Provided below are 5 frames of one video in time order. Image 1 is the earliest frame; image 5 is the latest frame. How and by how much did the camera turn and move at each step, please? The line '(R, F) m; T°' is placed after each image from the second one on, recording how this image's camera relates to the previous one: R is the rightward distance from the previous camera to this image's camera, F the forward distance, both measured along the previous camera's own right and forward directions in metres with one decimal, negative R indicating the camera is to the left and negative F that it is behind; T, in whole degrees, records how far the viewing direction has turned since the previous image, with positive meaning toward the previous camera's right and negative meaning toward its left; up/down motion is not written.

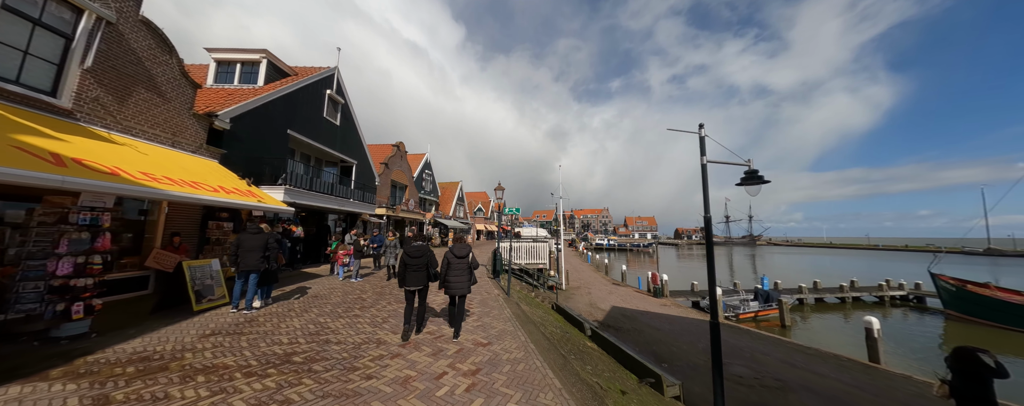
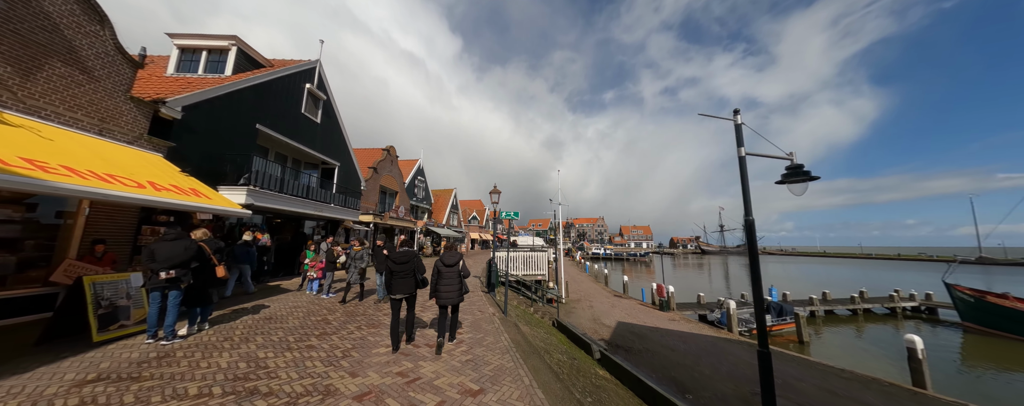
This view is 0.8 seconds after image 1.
(-0.1, +1.2) m; +1°
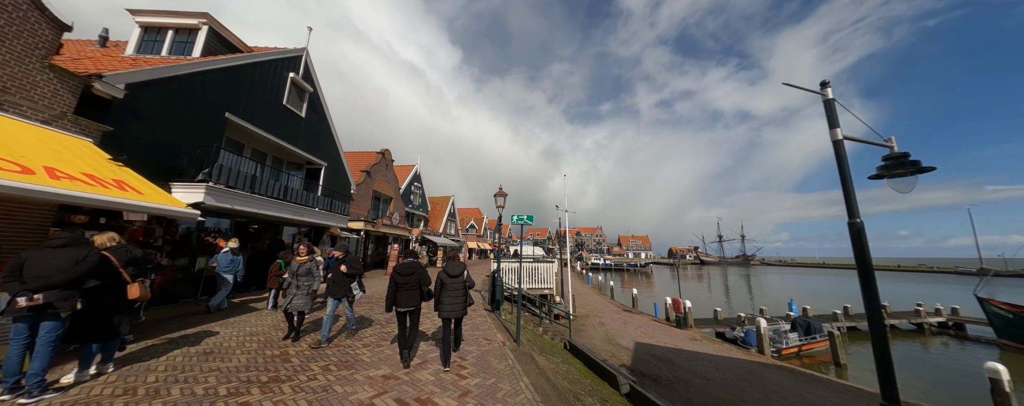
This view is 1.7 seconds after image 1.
(-0.4, +1.4) m; +1°
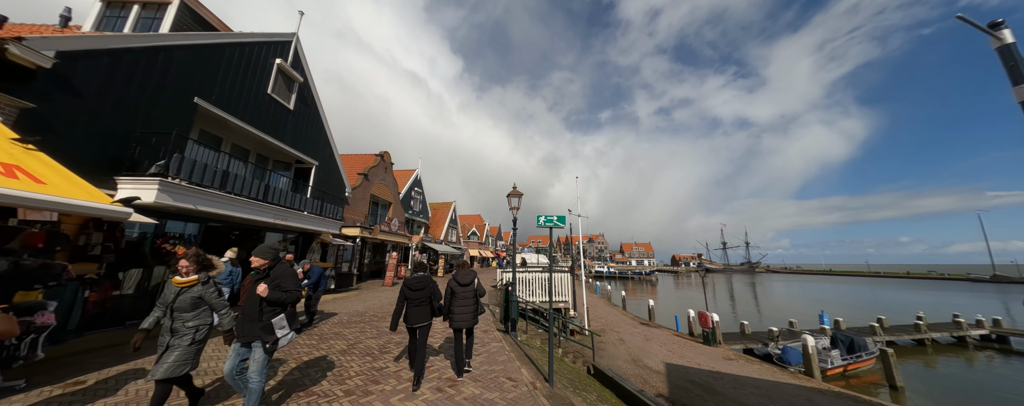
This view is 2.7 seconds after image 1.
(-0.5, +1.4) m; 0°
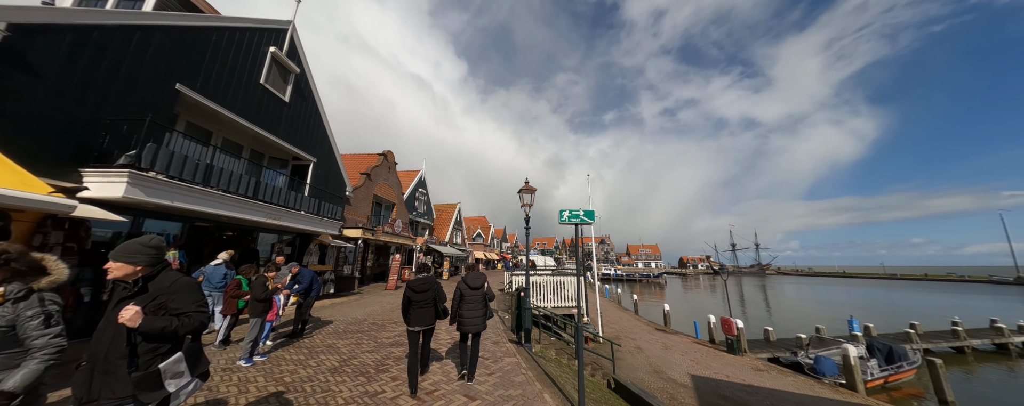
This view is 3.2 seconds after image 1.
(-0.2, +0.8) m; -1°
